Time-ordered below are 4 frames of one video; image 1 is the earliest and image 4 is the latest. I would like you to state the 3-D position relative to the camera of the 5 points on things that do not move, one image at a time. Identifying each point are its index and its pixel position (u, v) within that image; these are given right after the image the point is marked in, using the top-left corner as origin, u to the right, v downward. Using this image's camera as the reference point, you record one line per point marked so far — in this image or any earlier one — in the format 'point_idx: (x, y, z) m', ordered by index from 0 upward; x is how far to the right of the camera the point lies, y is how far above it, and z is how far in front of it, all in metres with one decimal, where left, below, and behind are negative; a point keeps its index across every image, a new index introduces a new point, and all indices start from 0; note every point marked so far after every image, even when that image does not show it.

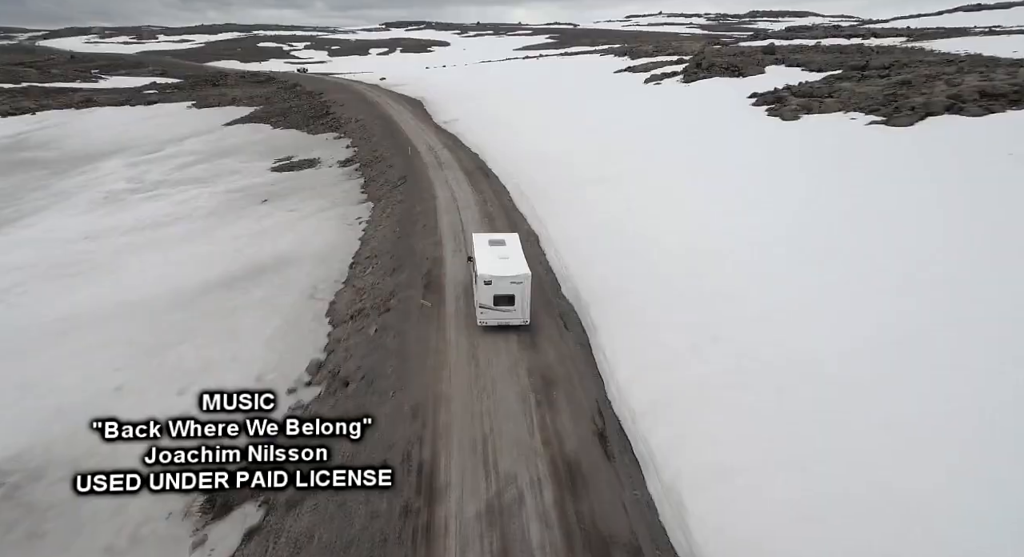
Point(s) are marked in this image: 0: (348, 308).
0: (-6.0, -1.2, +19.5) m
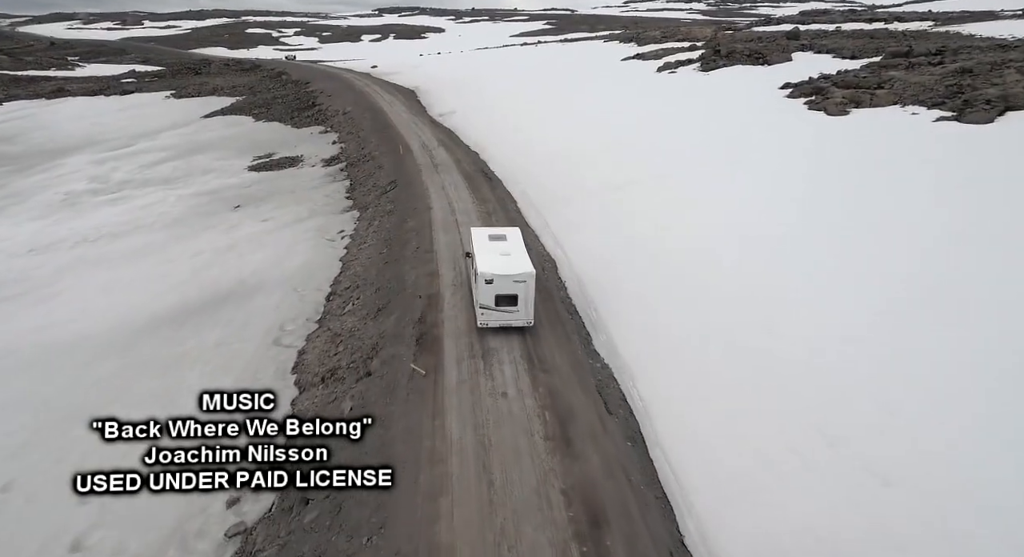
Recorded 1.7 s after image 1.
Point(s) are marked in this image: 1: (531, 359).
0: (-5.5, -2.5, +15.4) m
1: (+0.6, -2.3, +14.2) m
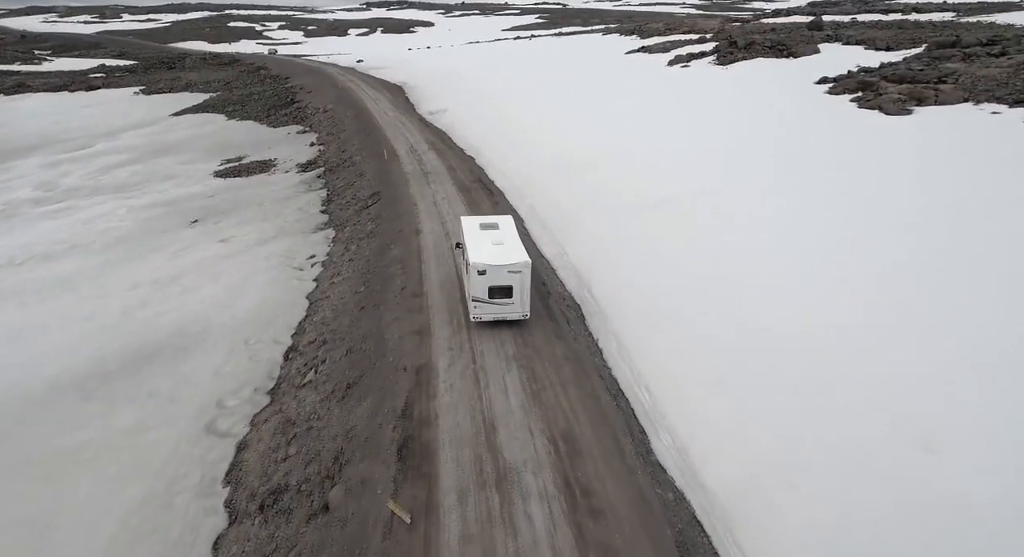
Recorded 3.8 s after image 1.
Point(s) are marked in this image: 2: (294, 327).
0: (-5.1, -4.0, +10.9) m
1: (+1.0, -3.7, +9.9) m
2: (-6.7, -1.5, +16.6) m
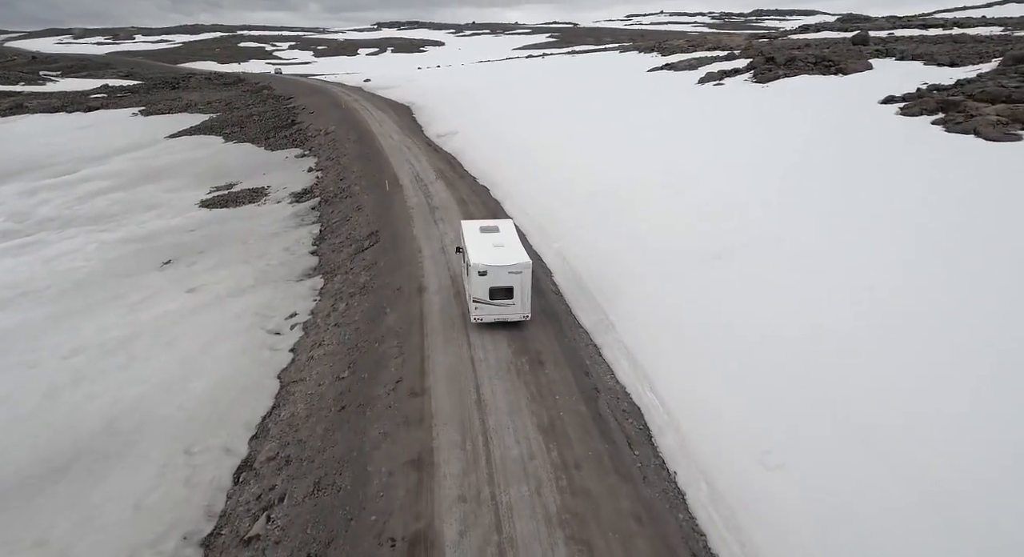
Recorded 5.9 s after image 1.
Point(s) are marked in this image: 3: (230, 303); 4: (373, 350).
0: (-4.5, -5.7, +6.8) m
1: (+1.6, -5.5, +5.6) m
2: (-6.0, -3.4, +12.5) m
3: (-9.9, -1.0, +18.7) m
4: (-3.5, -1.6, +13.7) m
